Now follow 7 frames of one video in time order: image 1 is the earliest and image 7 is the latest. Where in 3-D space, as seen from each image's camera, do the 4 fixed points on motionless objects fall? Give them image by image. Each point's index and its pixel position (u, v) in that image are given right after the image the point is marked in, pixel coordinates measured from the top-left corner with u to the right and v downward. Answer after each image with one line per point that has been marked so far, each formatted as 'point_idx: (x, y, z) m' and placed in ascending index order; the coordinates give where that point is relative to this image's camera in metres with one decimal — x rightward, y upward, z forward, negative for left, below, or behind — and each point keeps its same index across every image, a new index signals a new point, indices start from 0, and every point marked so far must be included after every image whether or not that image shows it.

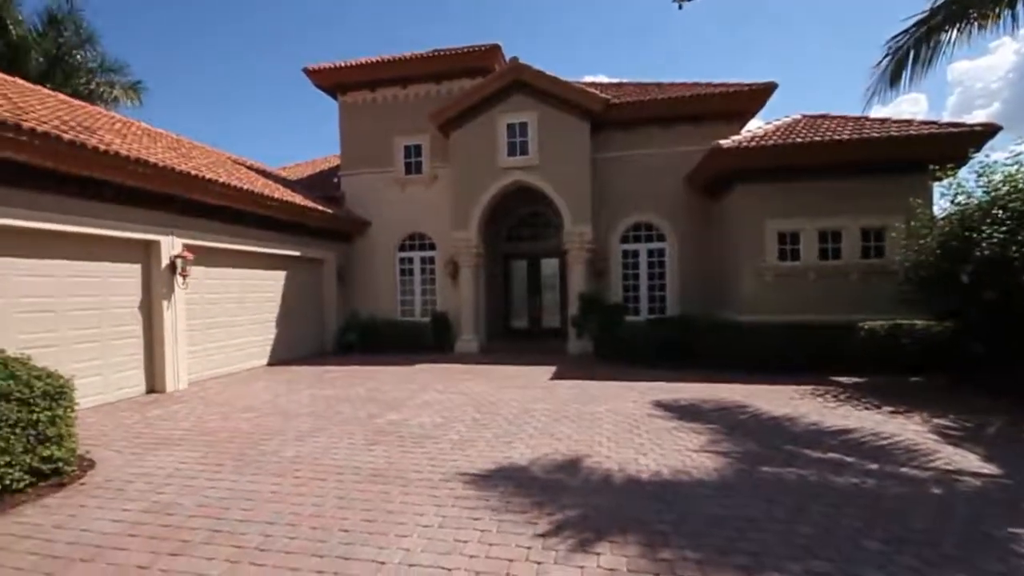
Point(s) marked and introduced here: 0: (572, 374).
0: (+1.0, -1.4, +13.2) m
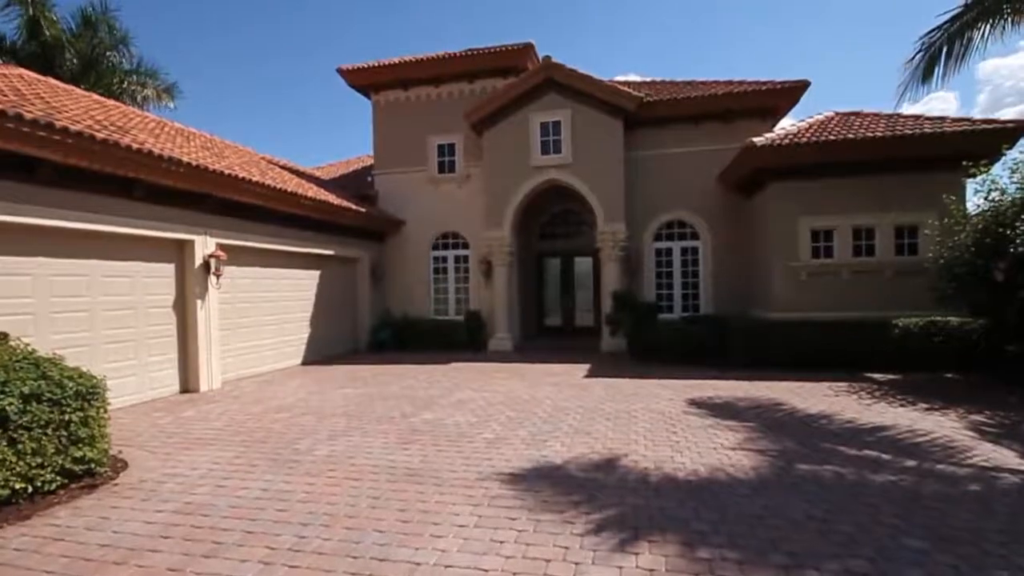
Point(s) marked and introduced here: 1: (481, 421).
0: (+1.6, -1.4, +13.1) m
1: (-0.3, -1.3, +7.9) m
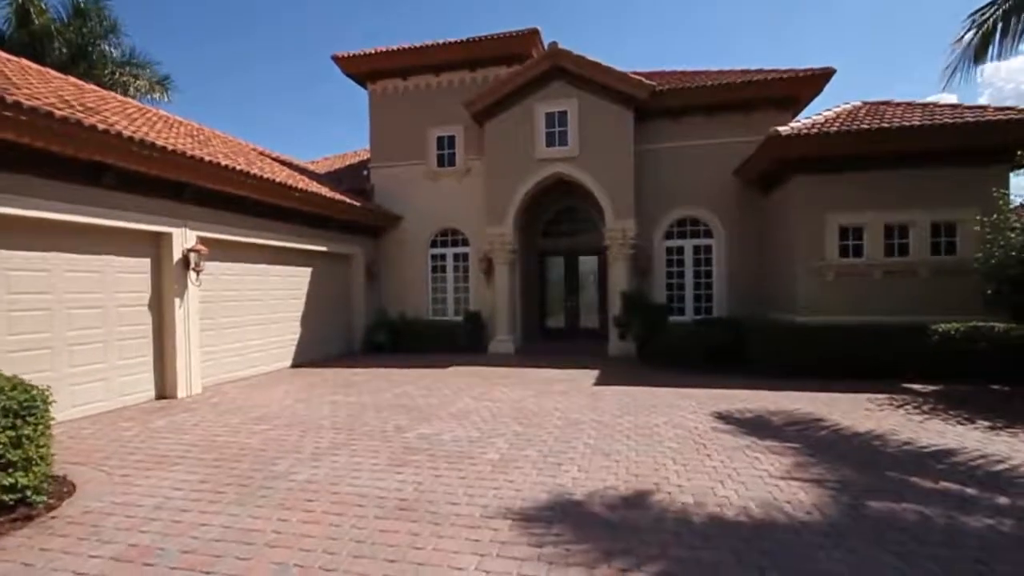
0: (+1.7, -1.4, +12.2) m
1: (-0.2, -1.3, +7.0) m
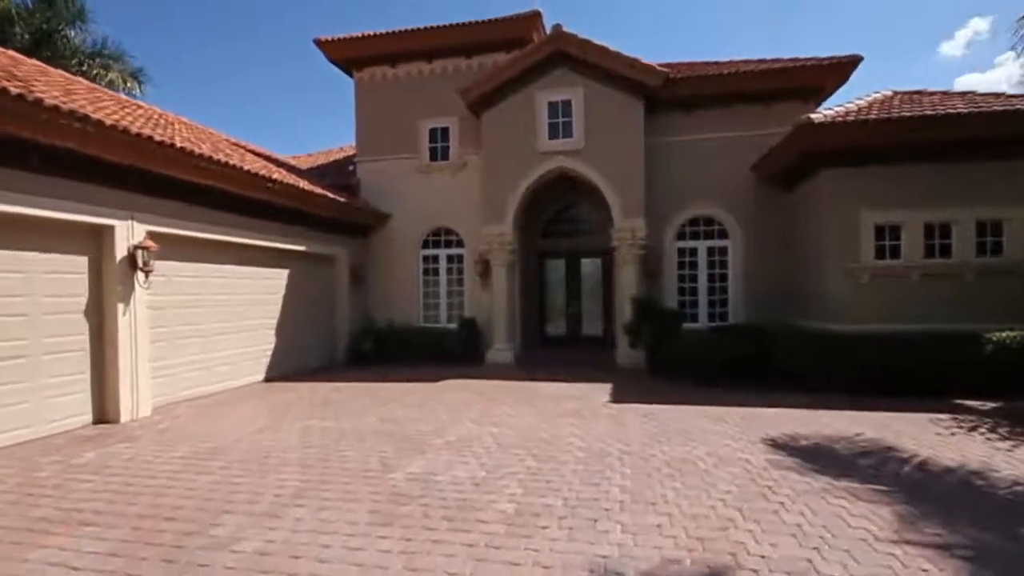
0: (+1.7, -1.5, +10.8) m
1: (-0.1, -1.3, +5.6) m
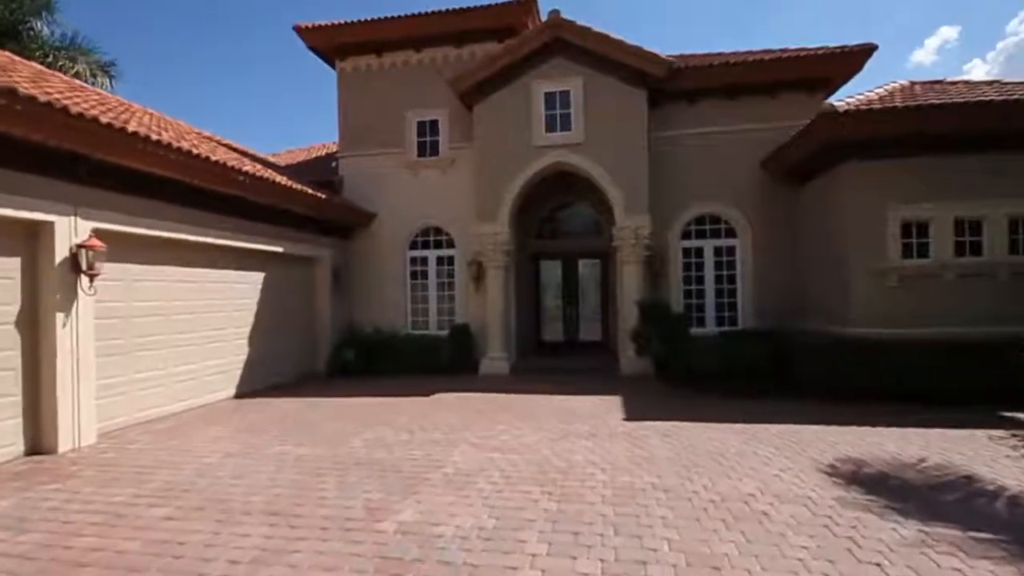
0: (+1.7, -1.5, +9.8) m
1: (0.0, -1.3, +4.5) m
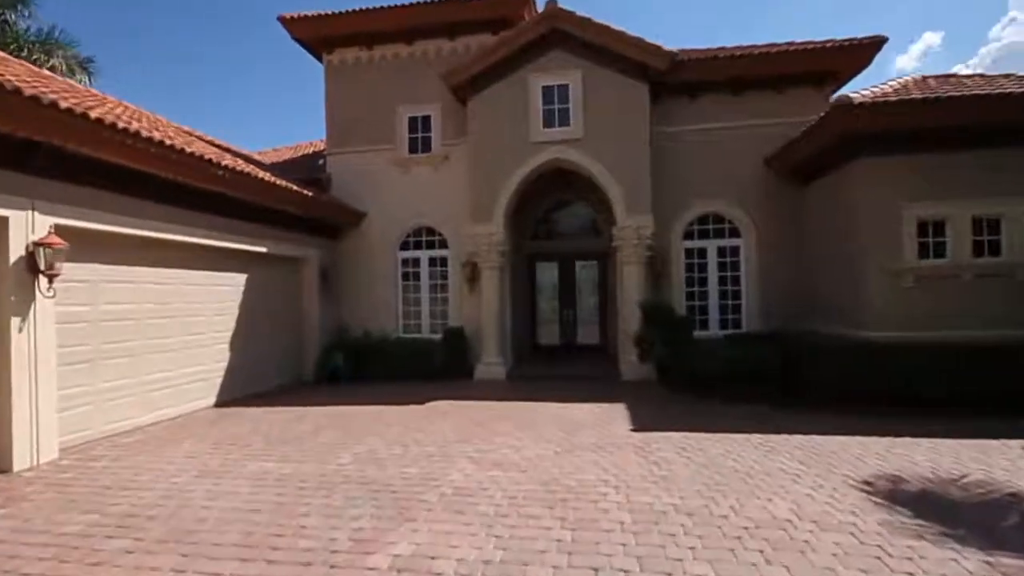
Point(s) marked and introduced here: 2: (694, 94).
0: (+1.7, -1.5, +9.2) m
1: (0.0, -1.3, +3.9) m
2: (+3.3, +3.5, +14.4) m
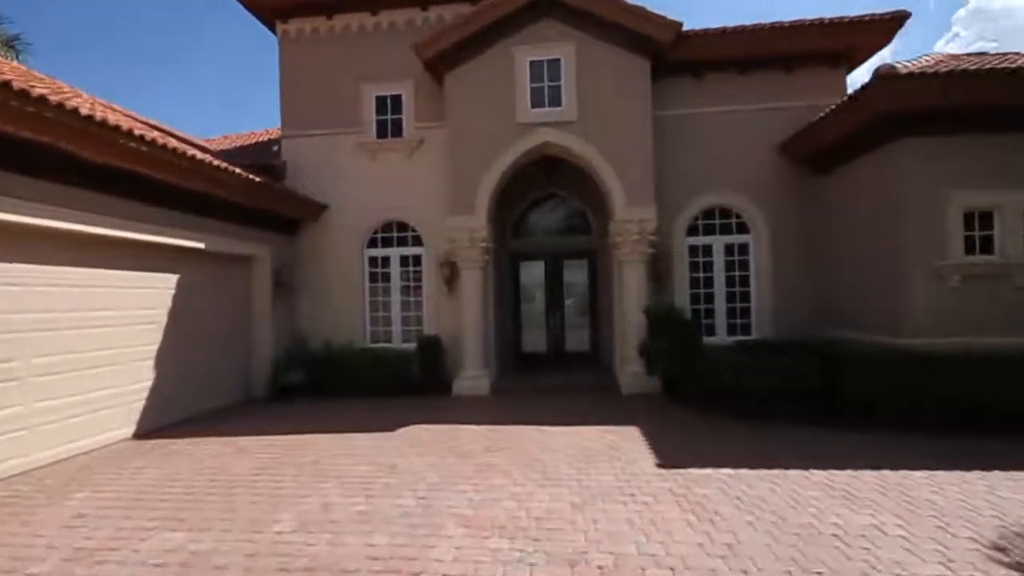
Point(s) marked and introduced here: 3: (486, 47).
0: (+1.6, -1.5, +7.6) m
1: (+0.1, -1.3, +2.2) m
2: (+3.0, +3.5, +12.9) m
3: (-0.4, +3.6, +12.0) m
